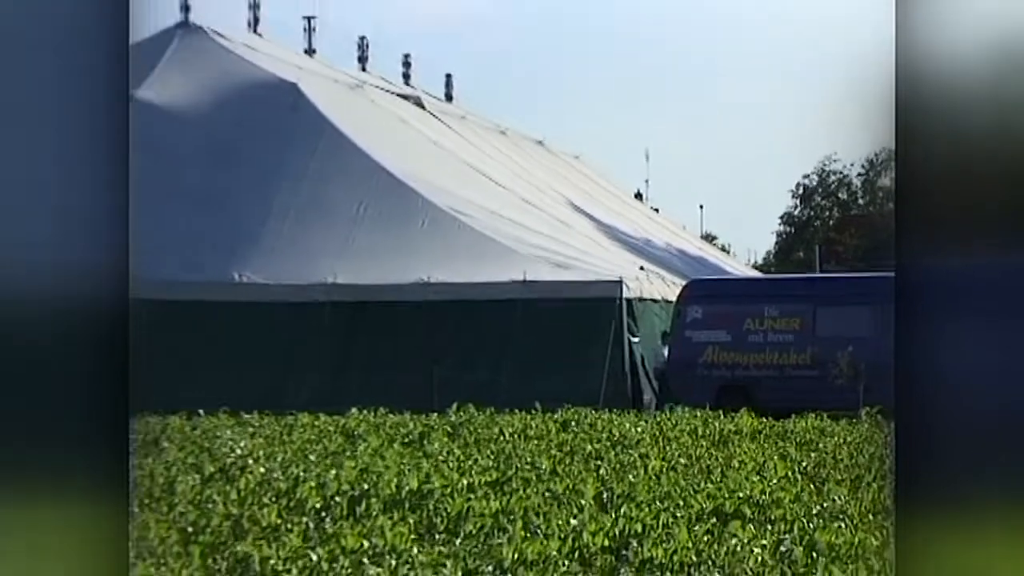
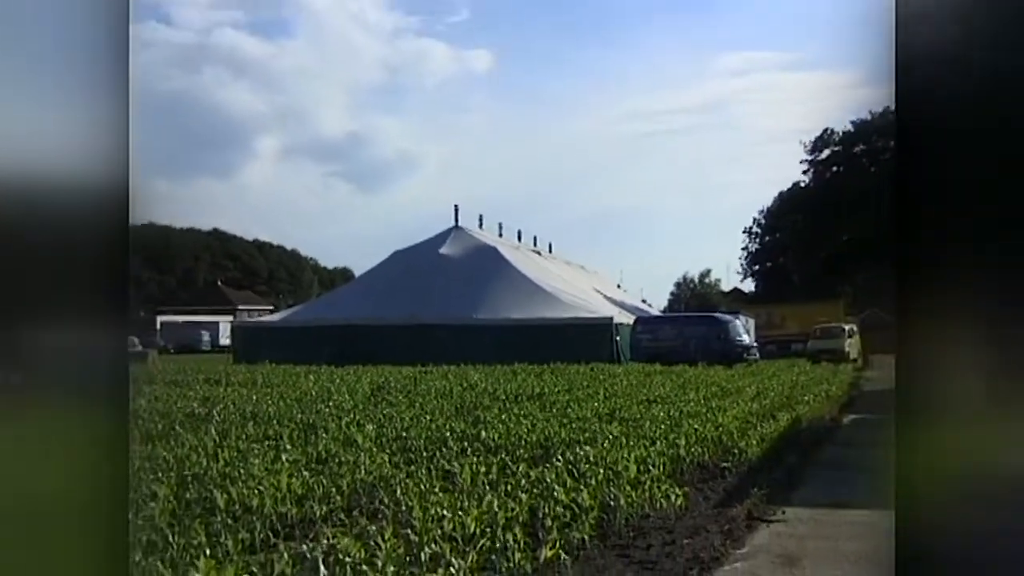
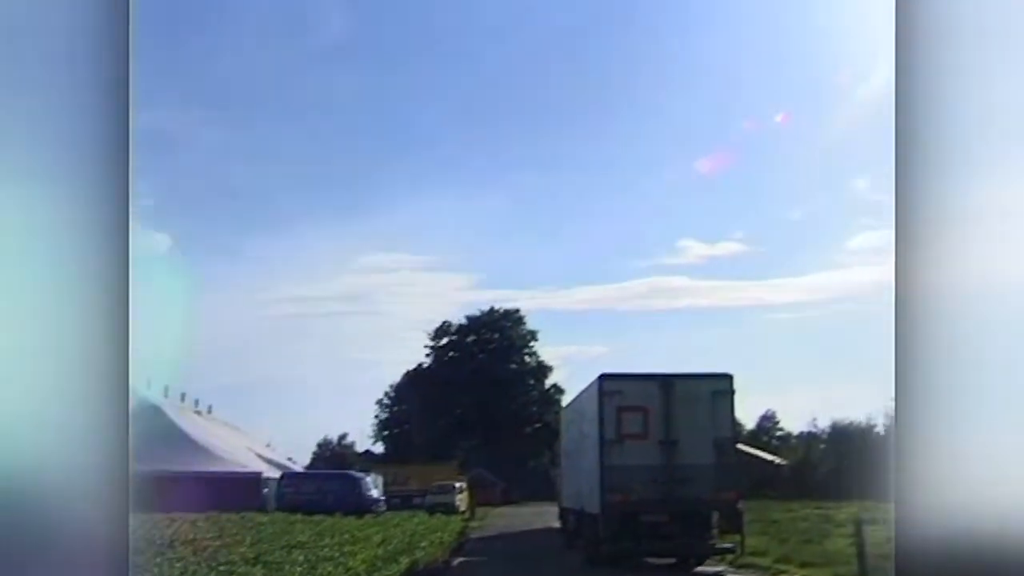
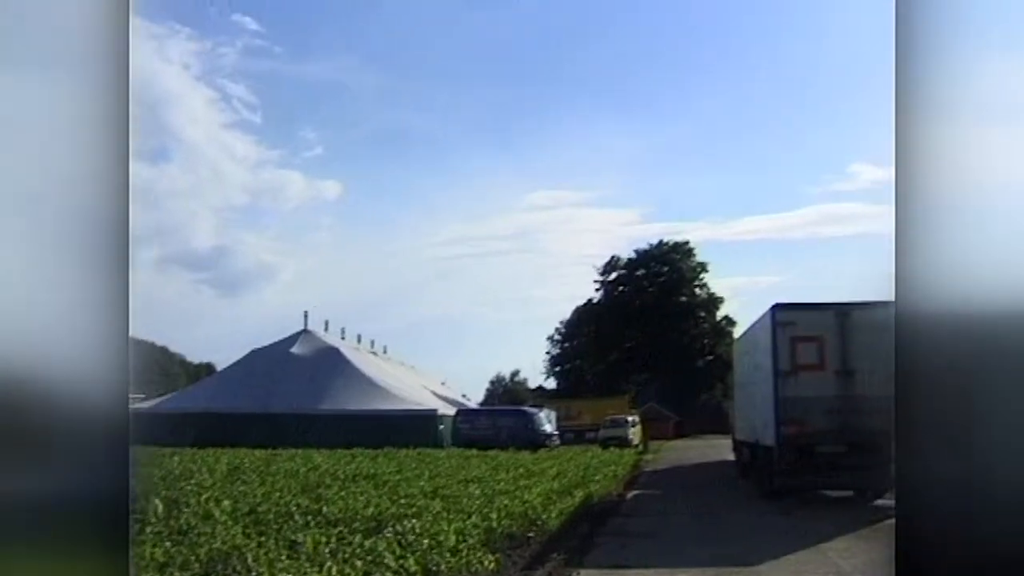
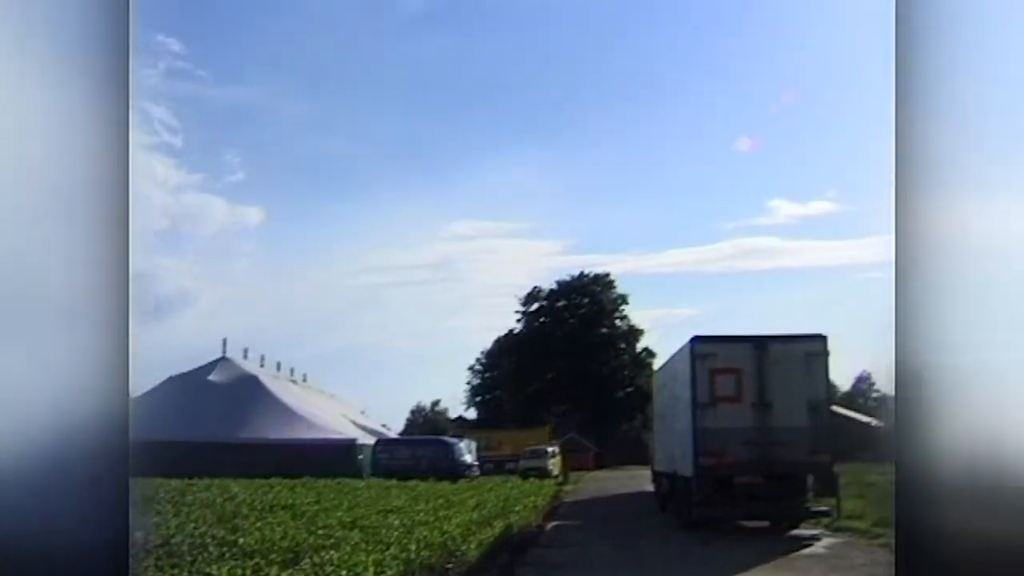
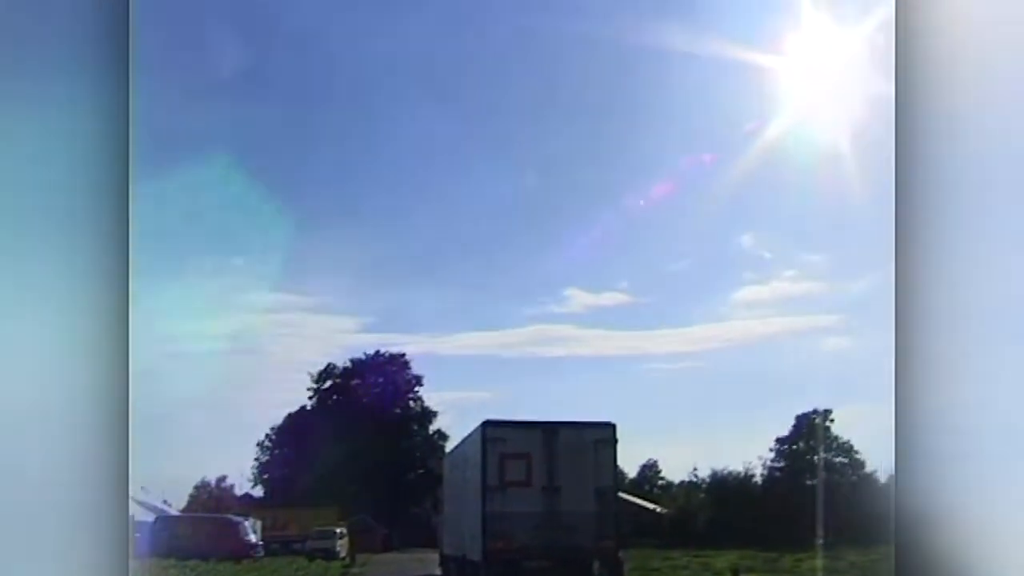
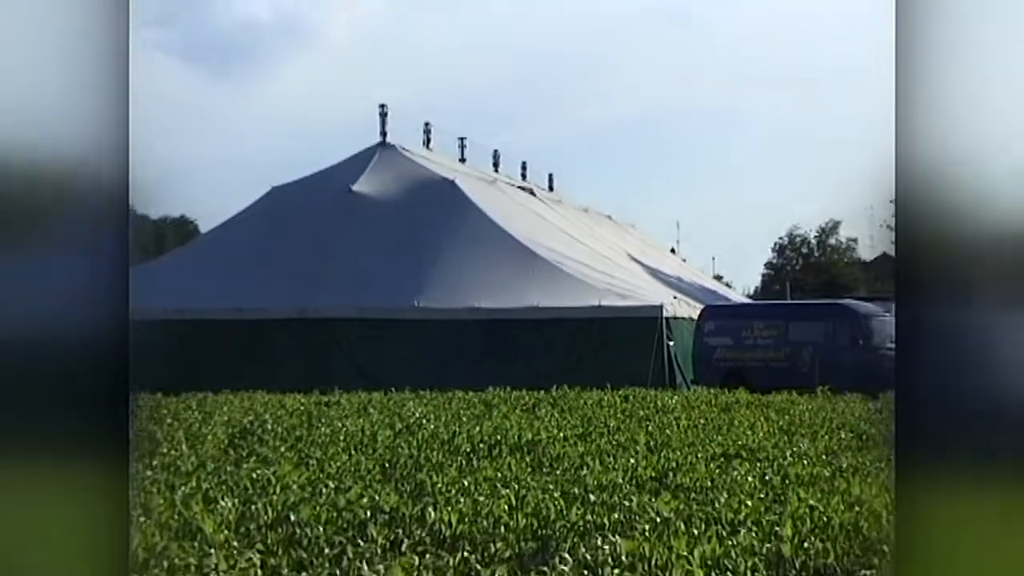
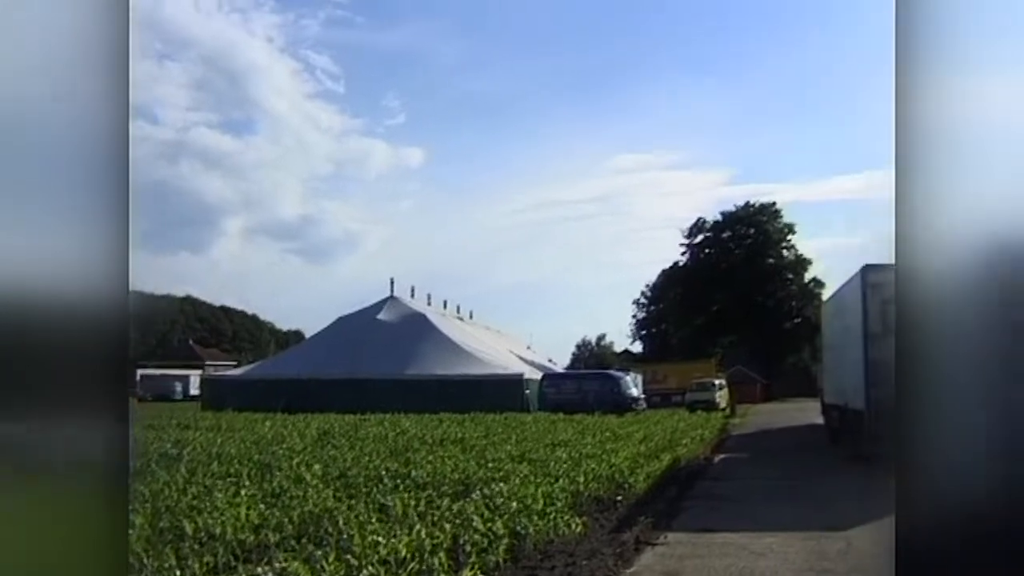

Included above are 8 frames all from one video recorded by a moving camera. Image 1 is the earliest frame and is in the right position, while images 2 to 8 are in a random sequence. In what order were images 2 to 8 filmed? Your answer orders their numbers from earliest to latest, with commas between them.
7, 2, 8, 4, 5, 3, 6
